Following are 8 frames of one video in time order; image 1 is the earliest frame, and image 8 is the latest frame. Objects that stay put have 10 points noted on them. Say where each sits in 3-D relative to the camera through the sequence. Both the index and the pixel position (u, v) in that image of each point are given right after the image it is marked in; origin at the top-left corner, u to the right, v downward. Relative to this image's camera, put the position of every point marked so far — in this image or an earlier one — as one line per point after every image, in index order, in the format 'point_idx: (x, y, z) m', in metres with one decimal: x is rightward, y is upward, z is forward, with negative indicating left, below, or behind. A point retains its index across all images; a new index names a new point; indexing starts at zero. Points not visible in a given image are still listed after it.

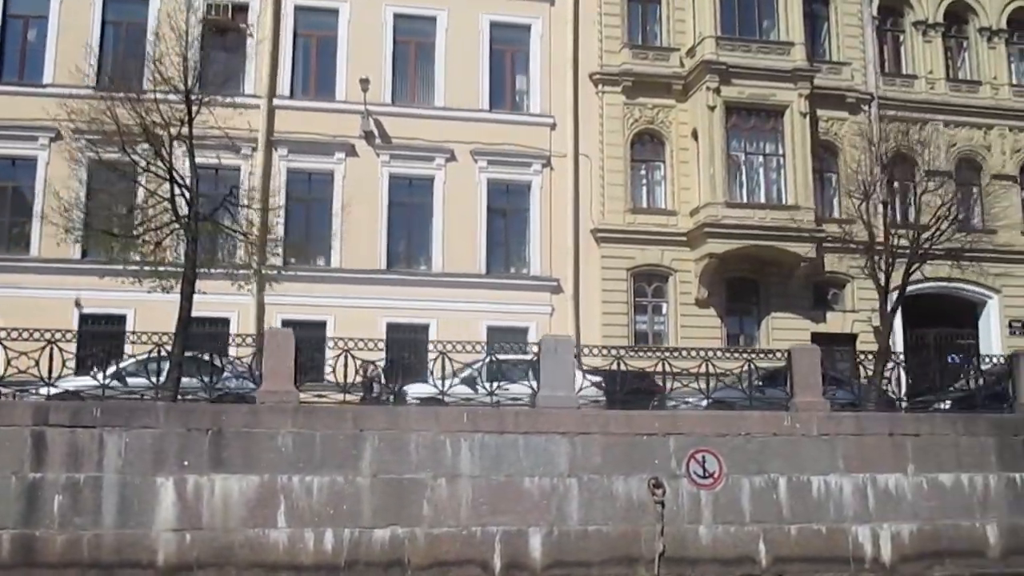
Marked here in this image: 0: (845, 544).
0: (+3.0, -2.3, +11.8) m
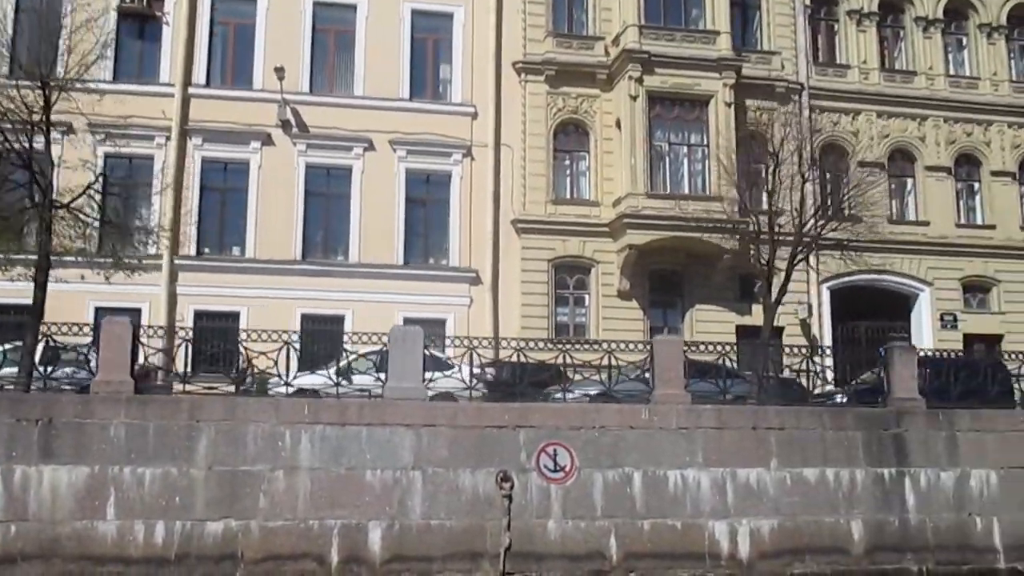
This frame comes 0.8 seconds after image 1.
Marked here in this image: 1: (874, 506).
0: (+1.7, -2.3, +11.6) m
1: (+3.4, -2.0, +12.1) m
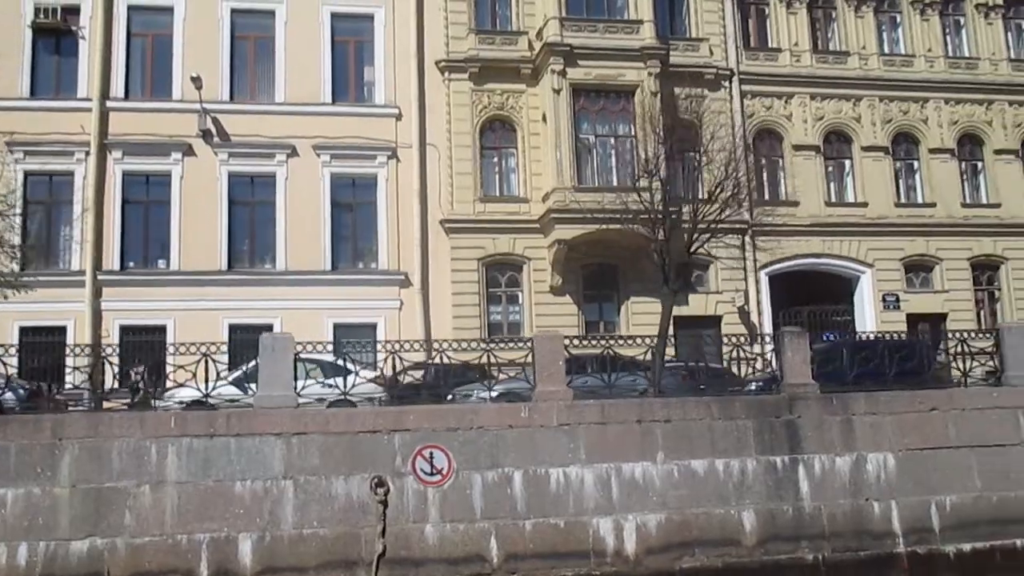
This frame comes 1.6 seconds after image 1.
0: (+0.6, -2.2, +11.4) m
1: (+2.3, -1.9, +11.9) m
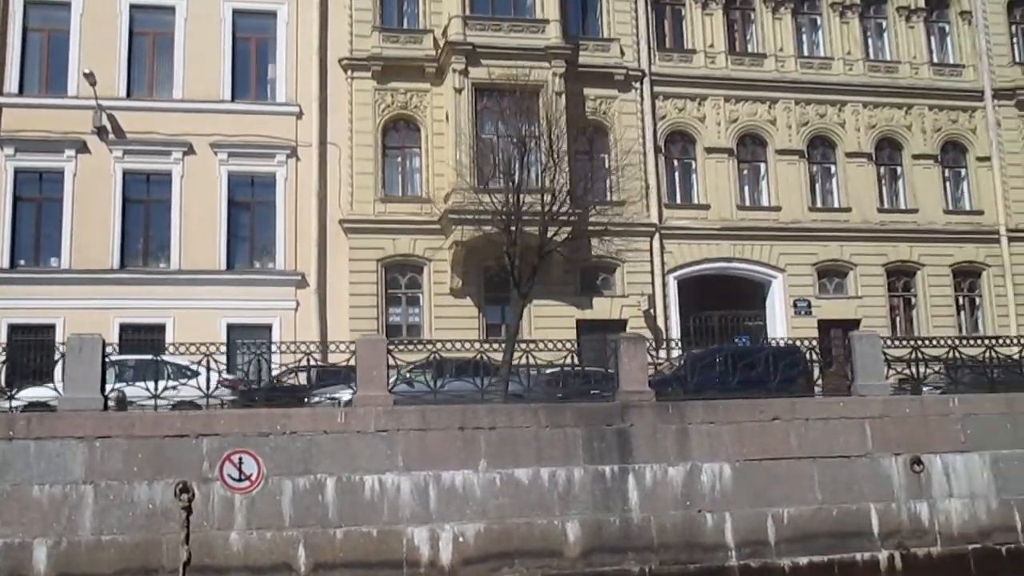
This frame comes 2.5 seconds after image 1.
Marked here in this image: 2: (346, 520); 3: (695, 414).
0: (-1.0, -2.2, +11.1) m
1: (+0.7, -1.9, +11.6) m
2: (-1.4, -2.0, +11.1) m
3: (+1.7, -1.2, +12.0) m
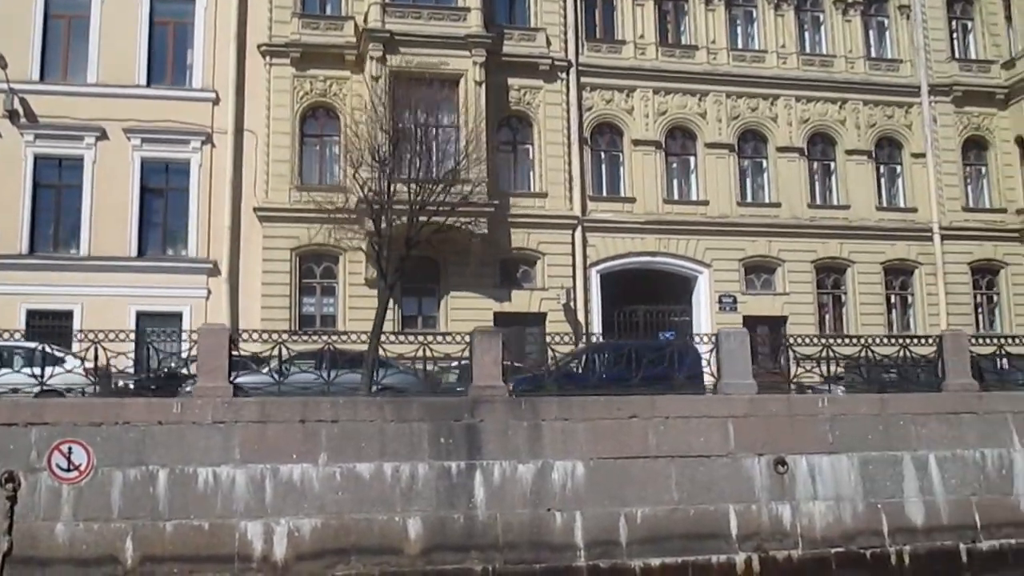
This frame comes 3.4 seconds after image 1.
0: (-2.4, -2.1, +10.9) m
1: (-0.7, -1.9, +11.3) m
2: (-2.8, -1.9, +10.8) m
3: (+0.3, -1.1, +11.8) m
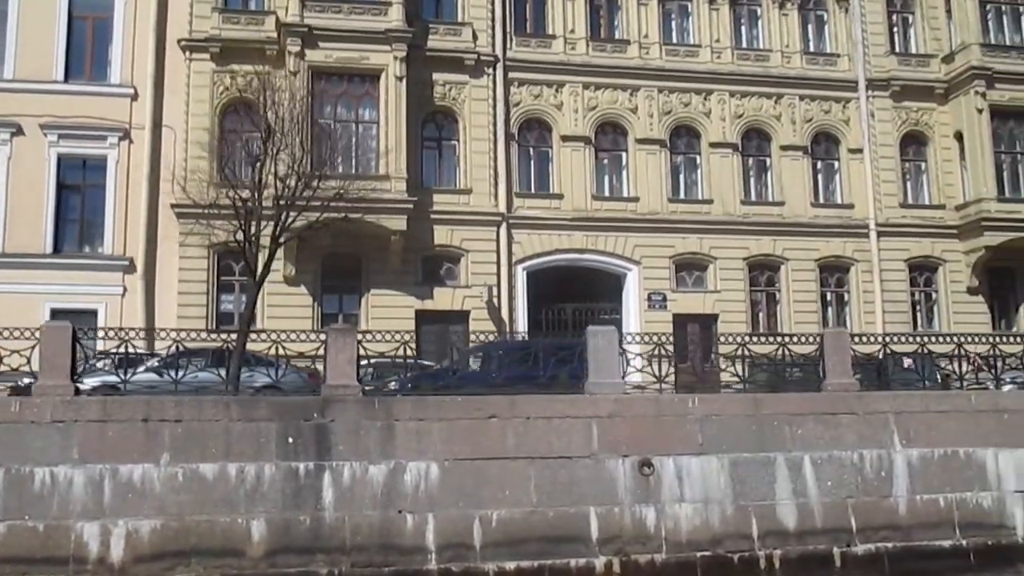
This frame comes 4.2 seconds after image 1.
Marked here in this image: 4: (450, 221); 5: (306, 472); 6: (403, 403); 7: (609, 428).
0: (-3.7, -2.1, +10.6) m
1: (-2.0, -1.8, +11.1) m
2: (-4.1, -1.9, +10.6) m
3: (-1.0, -1.1, +11.5) m
4: (-1.0, +1.0, +19.9) m
5: (-1.8, -1.6, +11.2) m
6: (-1.0, -1.0, +11.5) m
7: (+0.9, -1.3, +11.9) m
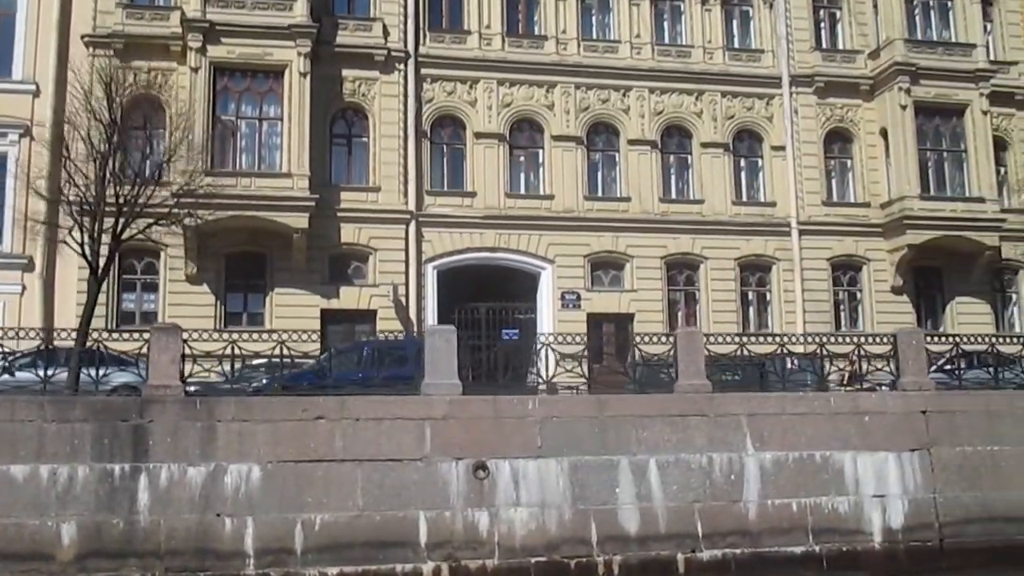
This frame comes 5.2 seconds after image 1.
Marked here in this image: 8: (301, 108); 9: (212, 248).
0: (-5.2, -2.1, +10.4) m
1: (-3.5, -1.8, +10.8) m
2: (-5.7, -1.8, +10.4) m
3: (-2.5, -1.1, +11.2) m
4: (-2.3, +1.0, +19.6) m
5: (-3.3, -1.6, +11.0) m
6: (-2.5, -1.0, +11.2) m
7: (-0.6, -1.3, +11.6) m
8: (-3.1, +2.6, +18.9) m
9: (-4.4, +0.5, +19.1) m
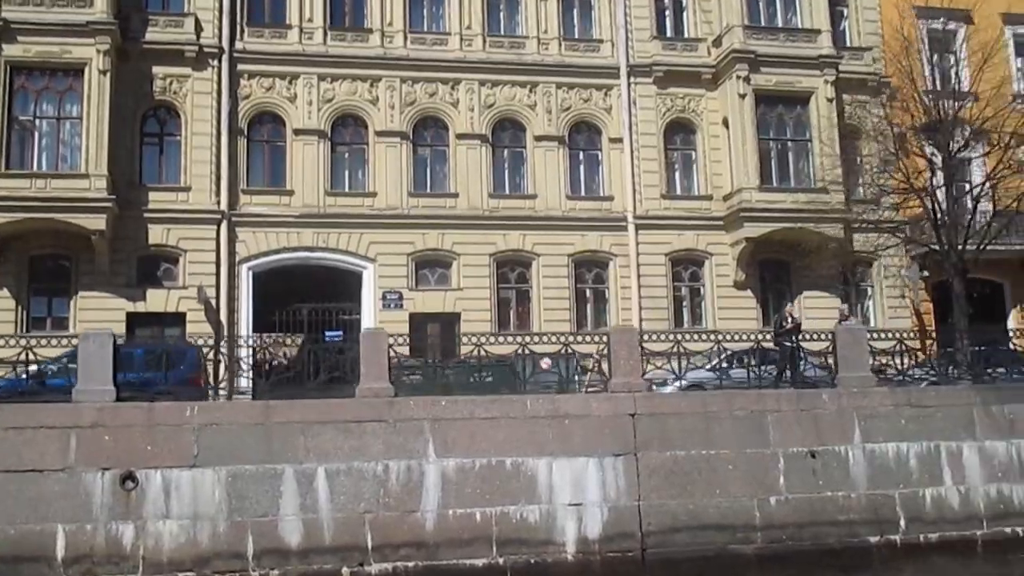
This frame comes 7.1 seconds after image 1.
0: (-8.2, -2.2, +10.0) m
1: (-6.5, -1.9, +10.4) m
2: (-8.7, -1.9, +10.1) m
3: (-5.5, -1.1, +10.8) m
4: (-5.1, +1.0, +19.1) m
5: (-6.3, -1.6, +10.5) m
6: (-5.5, -1.1, +10.8) m
7: (-3.6, -1.3, +11.1) m
8: (-5.9, +2.6, +18.5) m
9: (-7.2, +0.5, +18.7) m
